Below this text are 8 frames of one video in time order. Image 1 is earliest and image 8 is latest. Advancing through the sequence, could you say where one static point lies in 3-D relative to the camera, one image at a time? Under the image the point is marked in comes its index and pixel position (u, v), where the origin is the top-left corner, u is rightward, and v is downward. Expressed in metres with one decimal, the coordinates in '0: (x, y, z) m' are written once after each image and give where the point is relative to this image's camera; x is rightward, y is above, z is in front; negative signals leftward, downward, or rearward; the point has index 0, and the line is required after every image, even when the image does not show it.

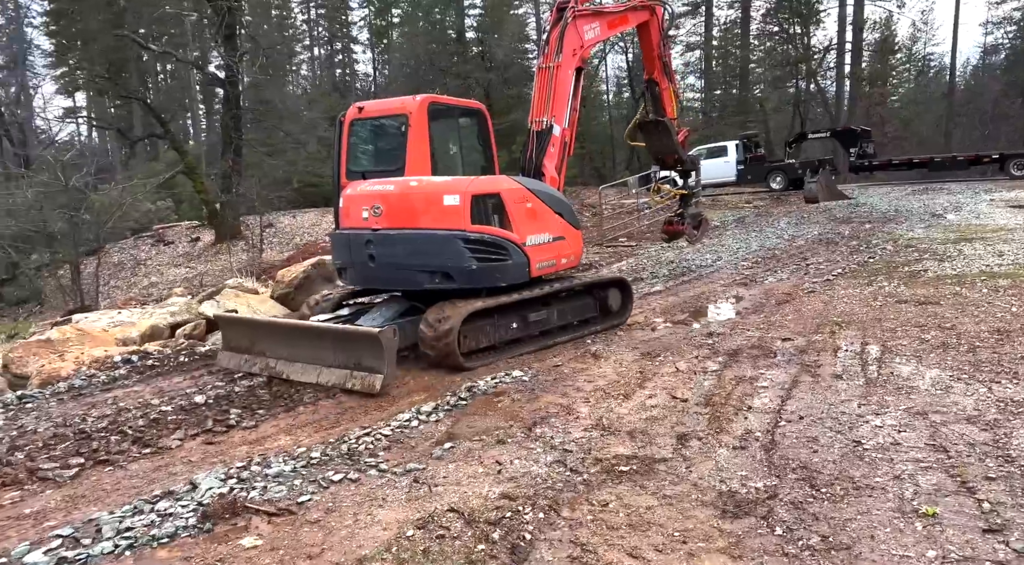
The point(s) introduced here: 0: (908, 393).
0: (+2.0, -0.6, +3.7) m
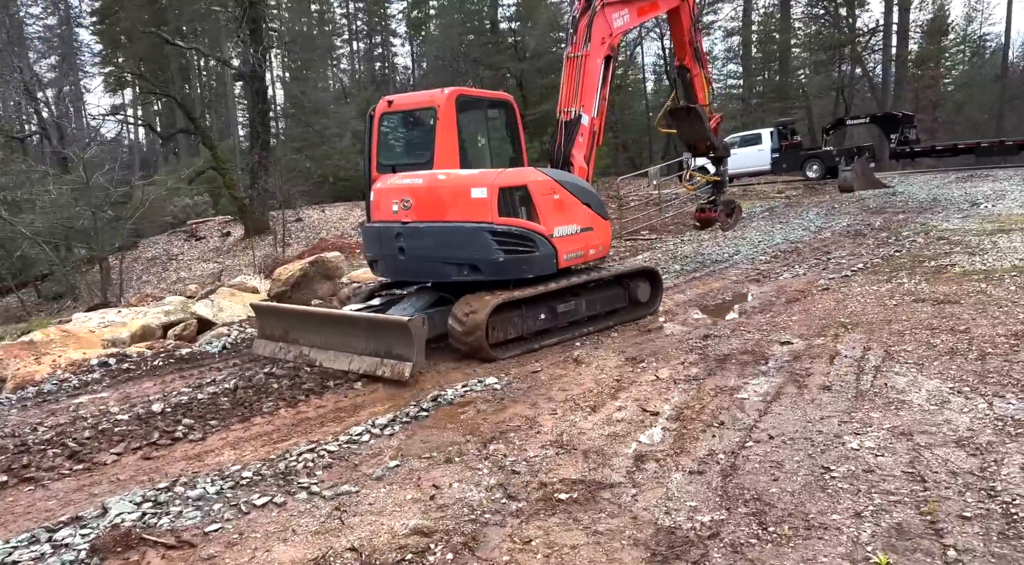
0: (+1.8, -0.6, +3.4) m
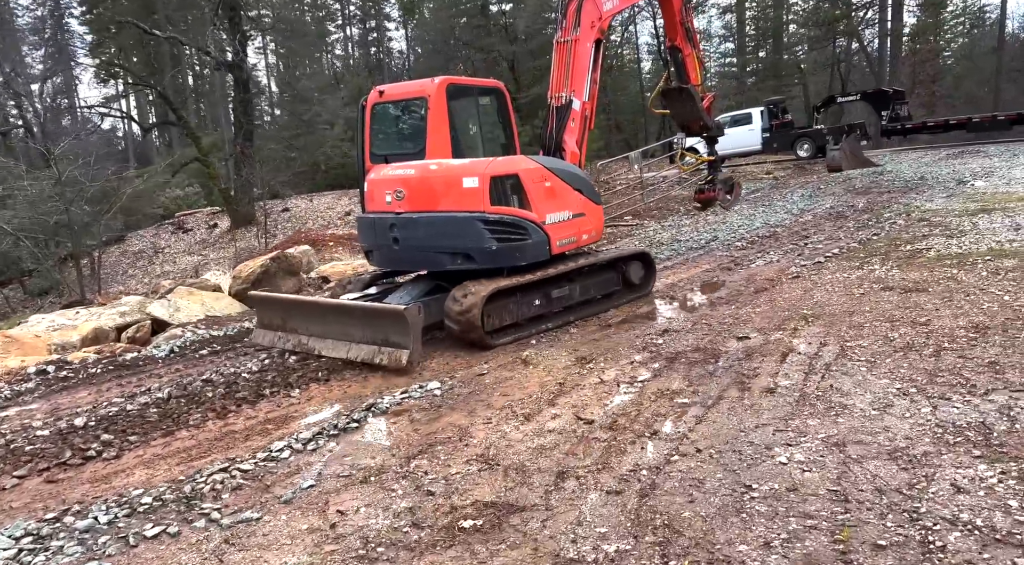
0: (+1.5, -0.6, +3.2) m
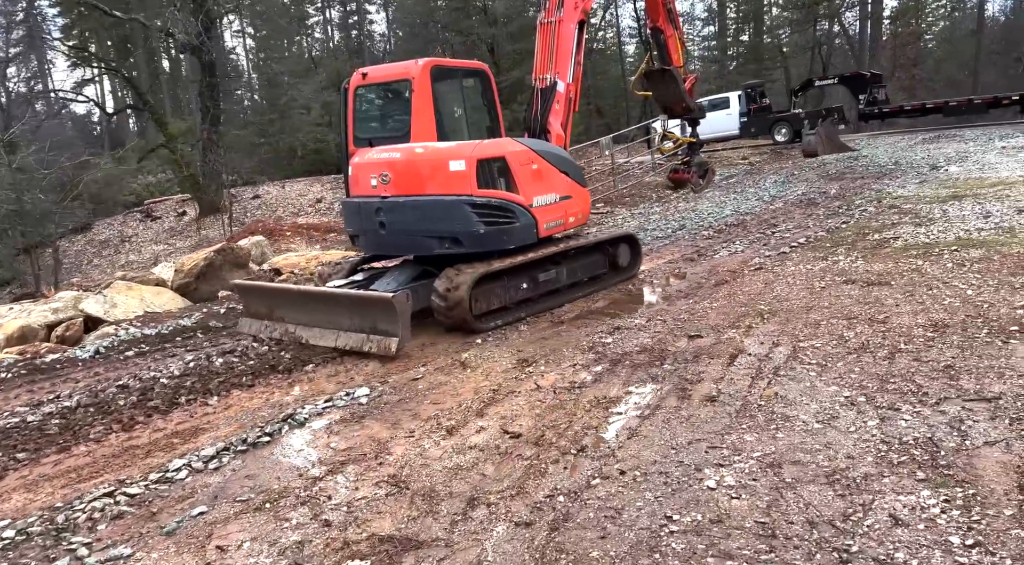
0: (+1.1, -0.6, +3.0) m
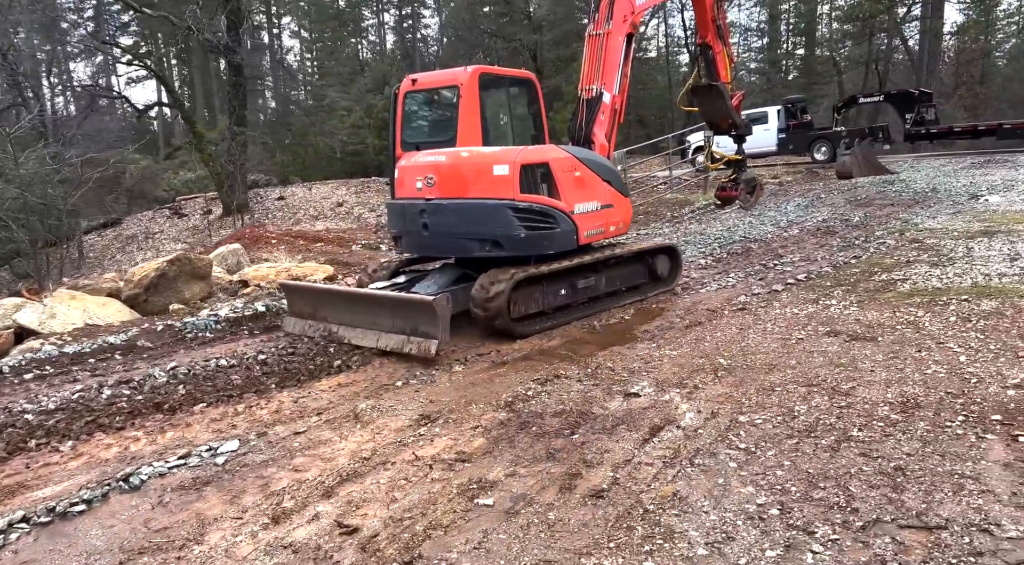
0: (+0.4, -0.9, +2.4) m
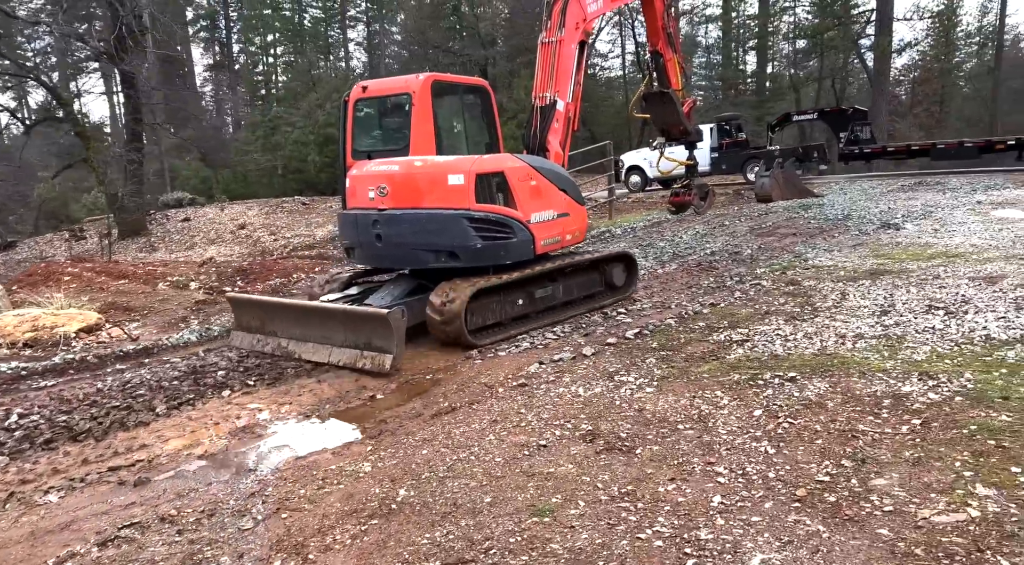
0: (-1.4, -1.3, +0.8) m
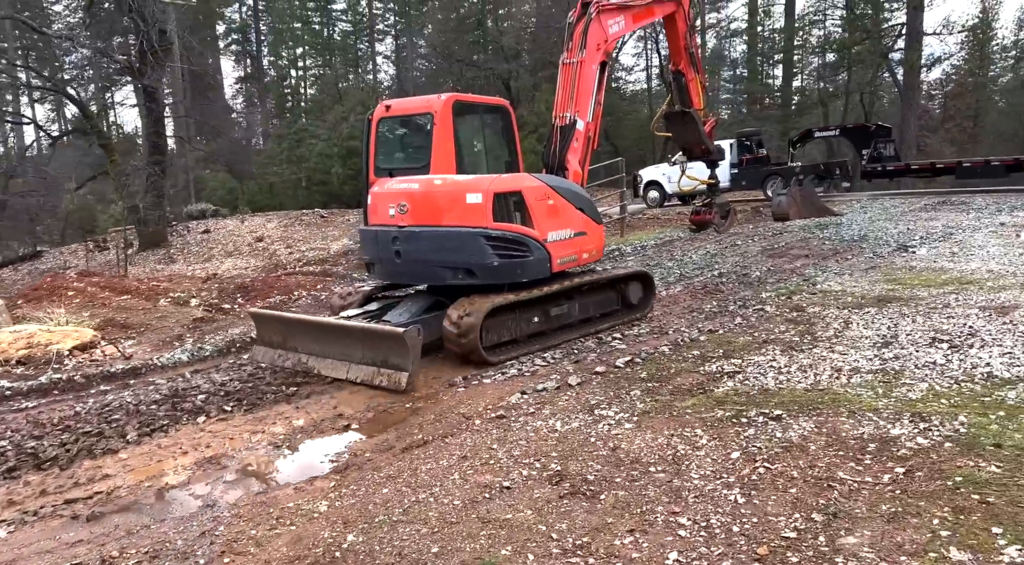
0: (-1.7, -1.4, +0.7) m
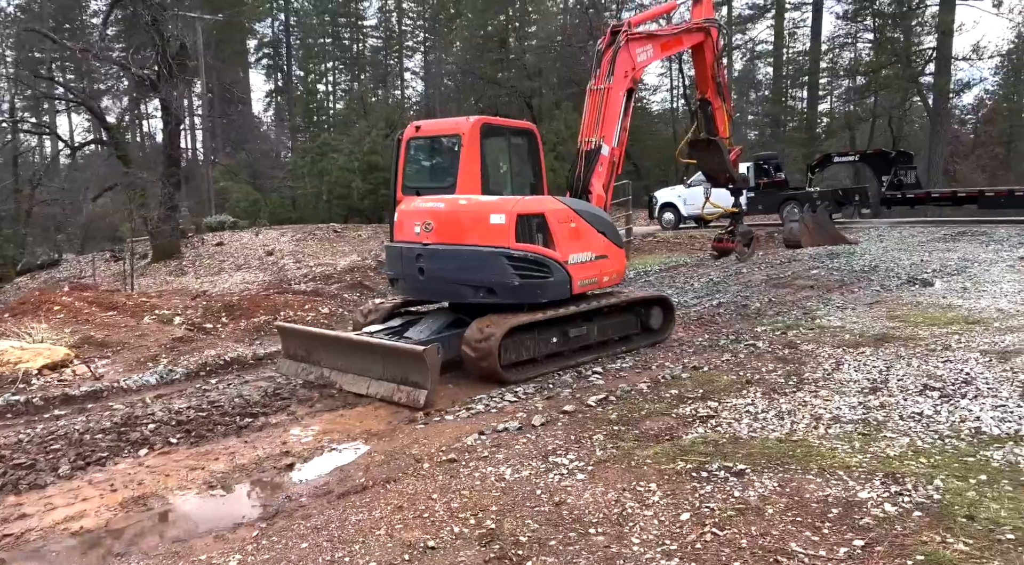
0: (-2.1, -1.5, +0.5) m
